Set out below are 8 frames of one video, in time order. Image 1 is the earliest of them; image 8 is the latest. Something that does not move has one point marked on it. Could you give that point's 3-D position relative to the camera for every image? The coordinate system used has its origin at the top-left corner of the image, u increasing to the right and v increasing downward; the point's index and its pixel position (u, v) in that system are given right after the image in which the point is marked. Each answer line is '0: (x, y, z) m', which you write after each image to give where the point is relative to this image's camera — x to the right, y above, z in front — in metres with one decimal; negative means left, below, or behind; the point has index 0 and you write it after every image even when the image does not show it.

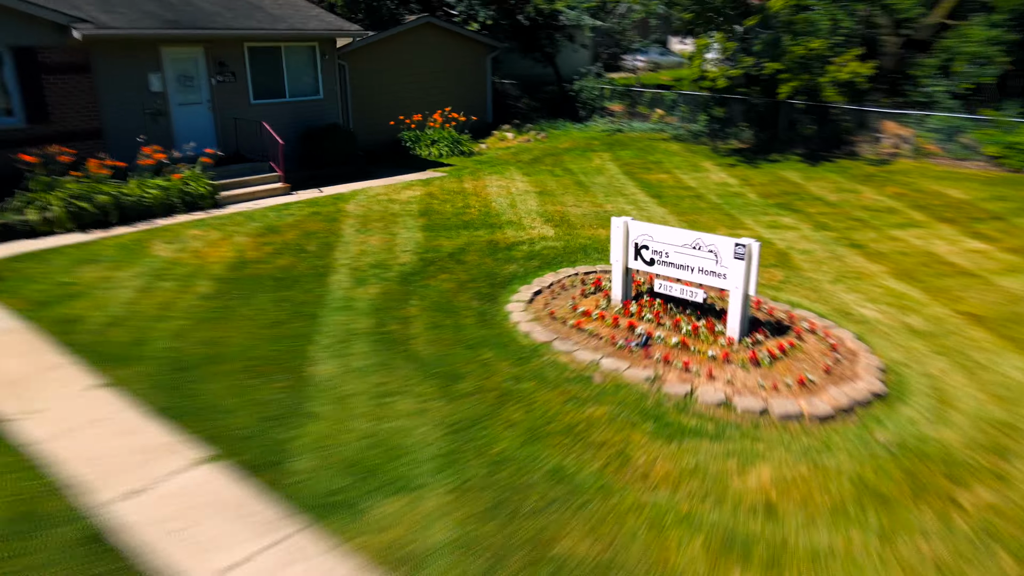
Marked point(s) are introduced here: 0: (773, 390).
0: (+2.3, -0.9, +6.7) m
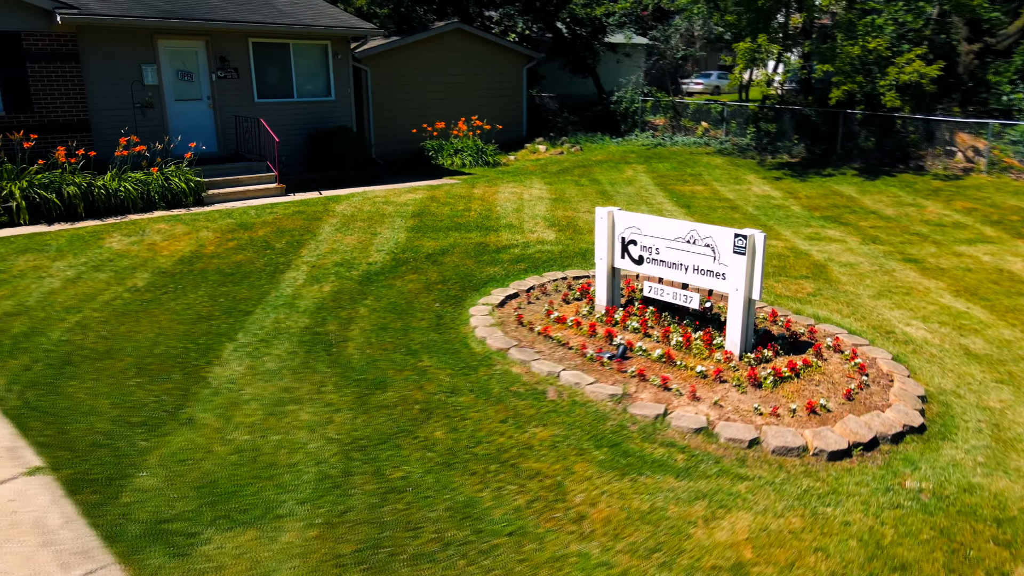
0: (+1.8, -0.9, +5.2) m
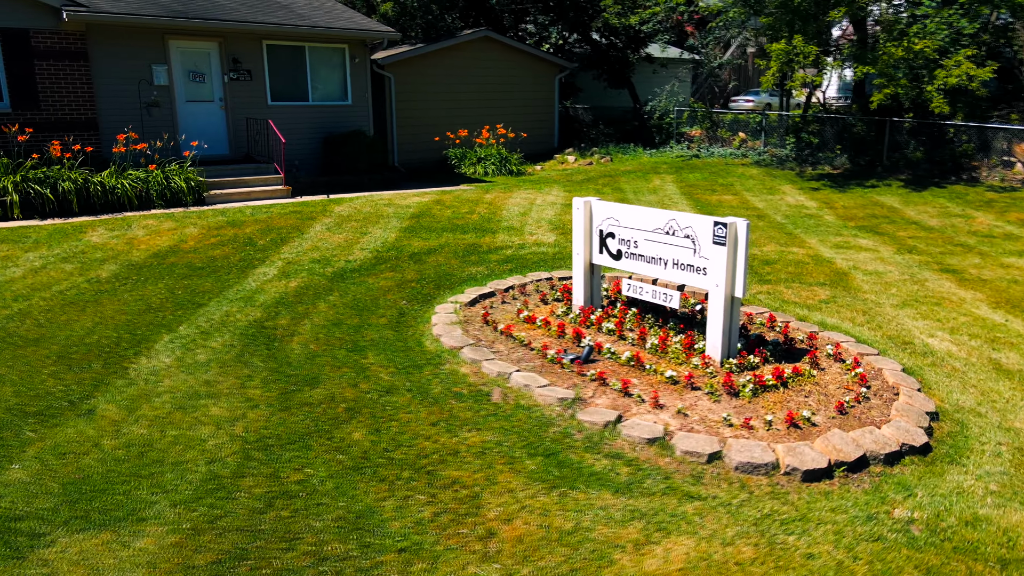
0: (+1.4, -0.8, +4.5) m
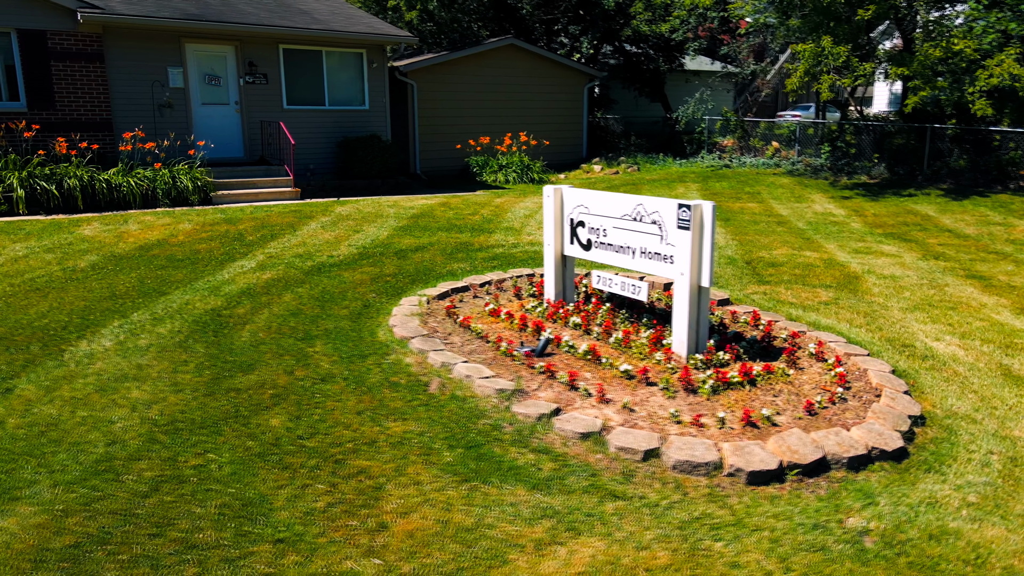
0: (+1.0, -0.7, +4.1) m
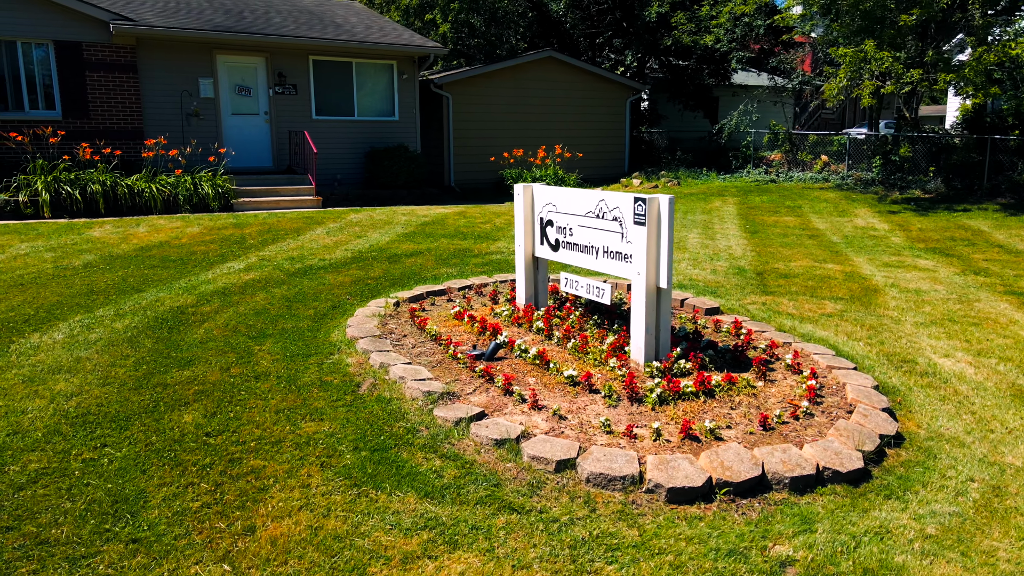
0: (+0.5, -0.7, +3.7) m
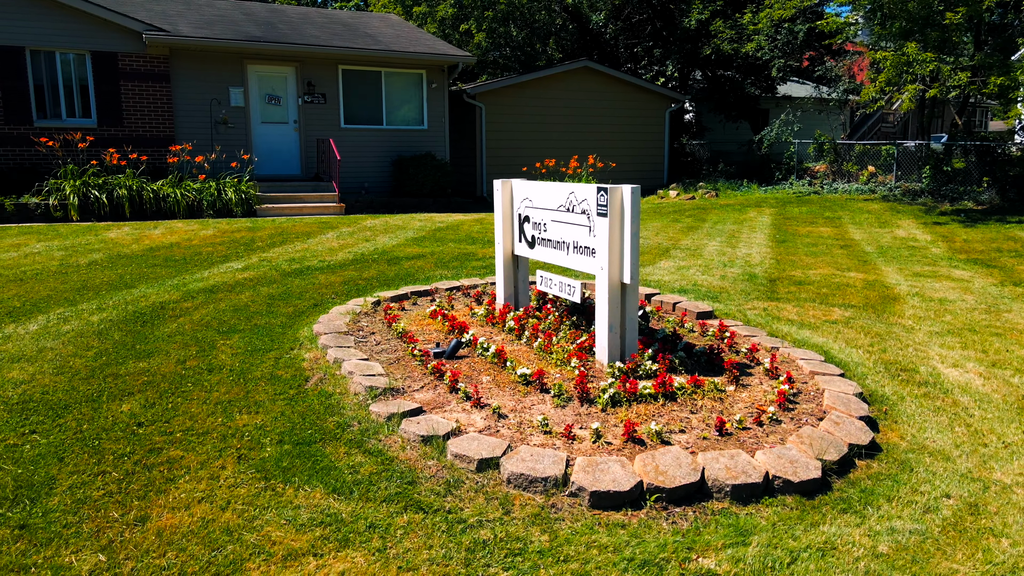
0: (+0.2, -0.7, +3.4) m
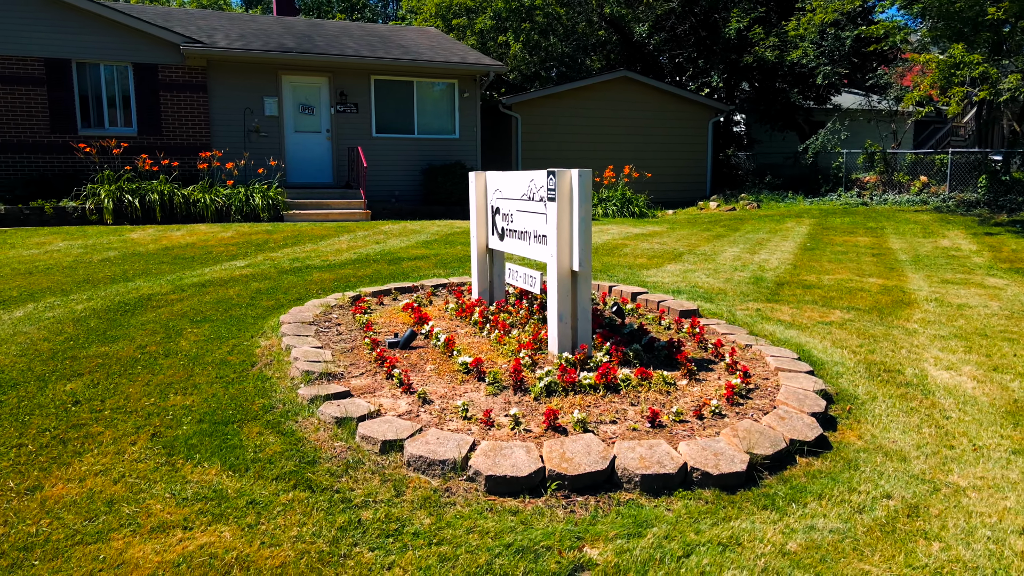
0: (-0.2, -0.6, +3.3) m
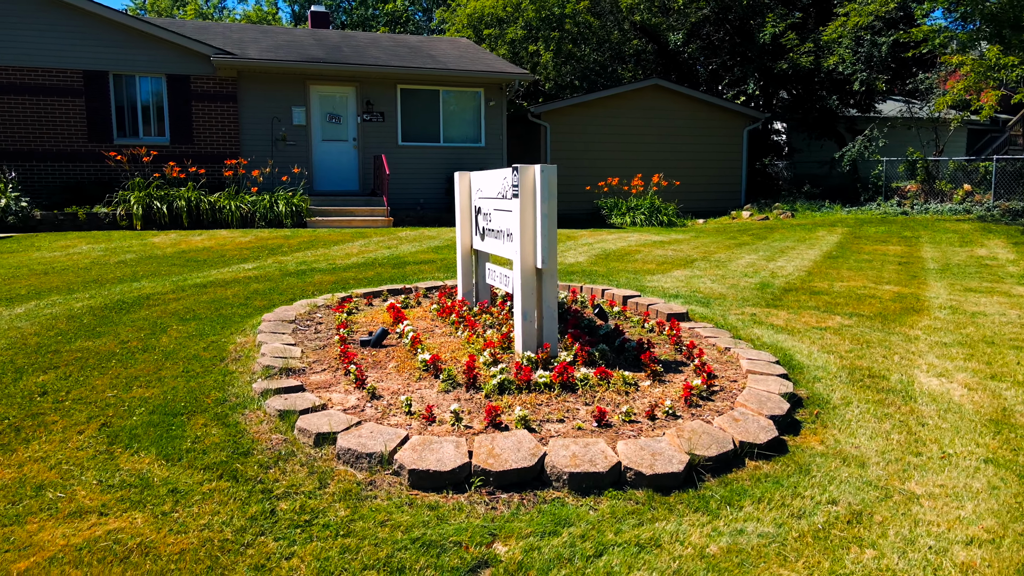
0: (-0.4, -0.6, +3.2) m
